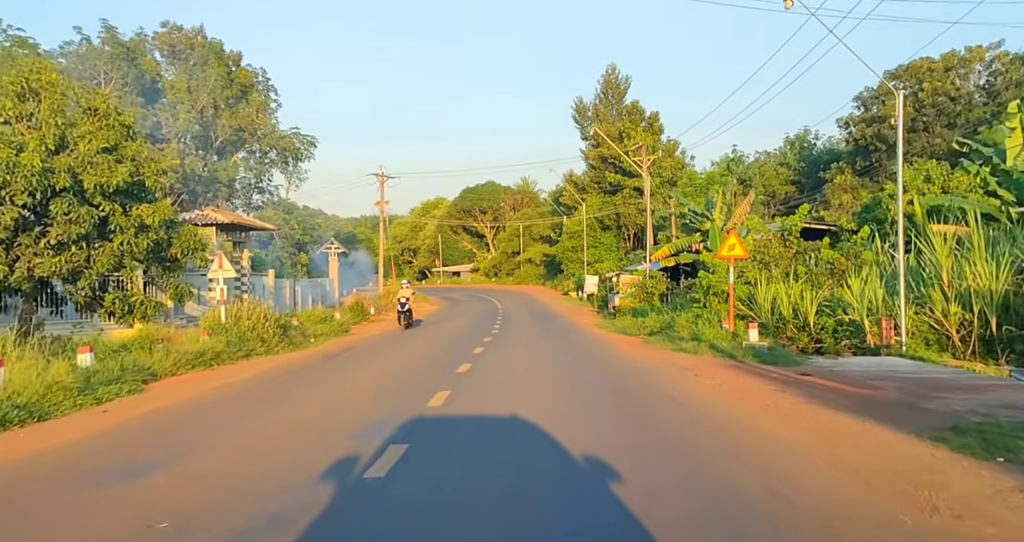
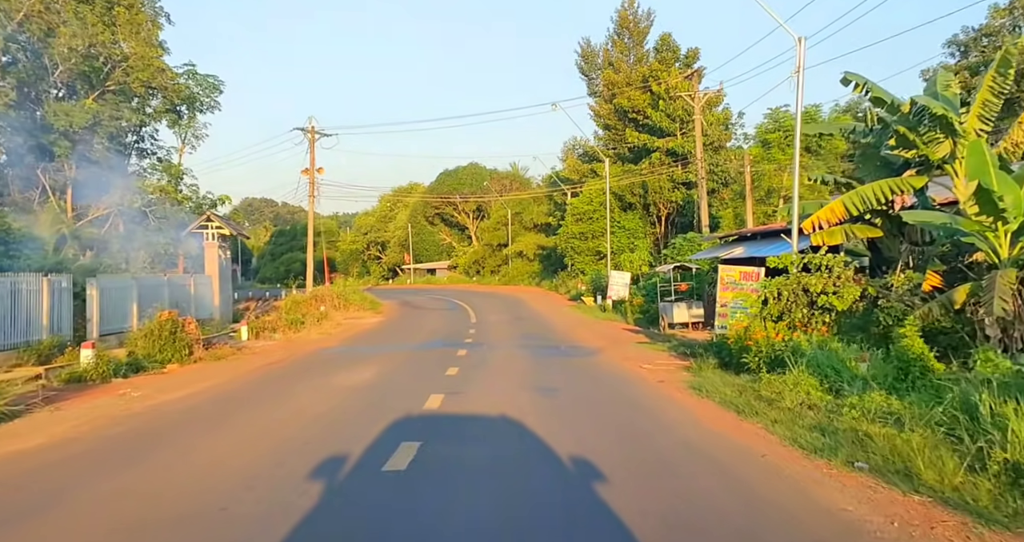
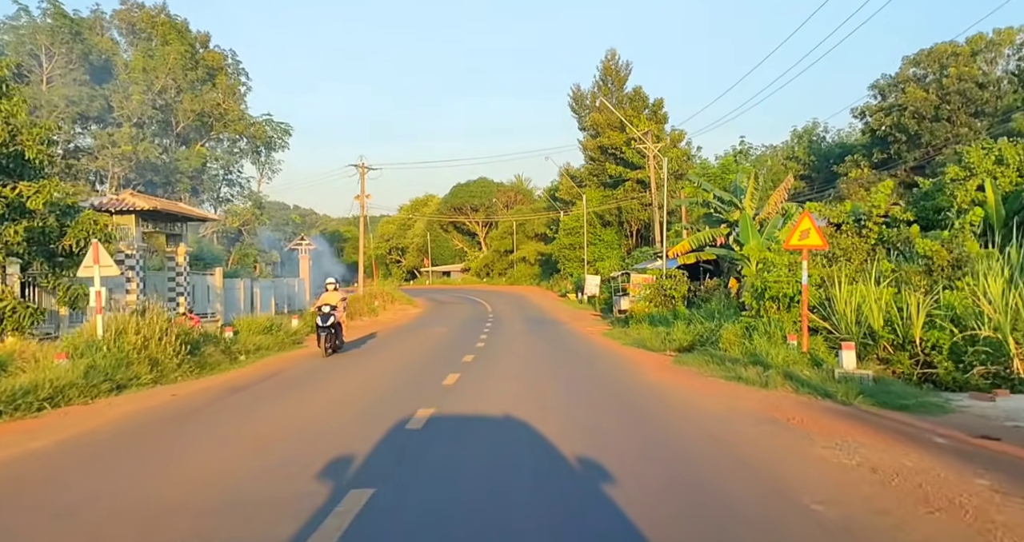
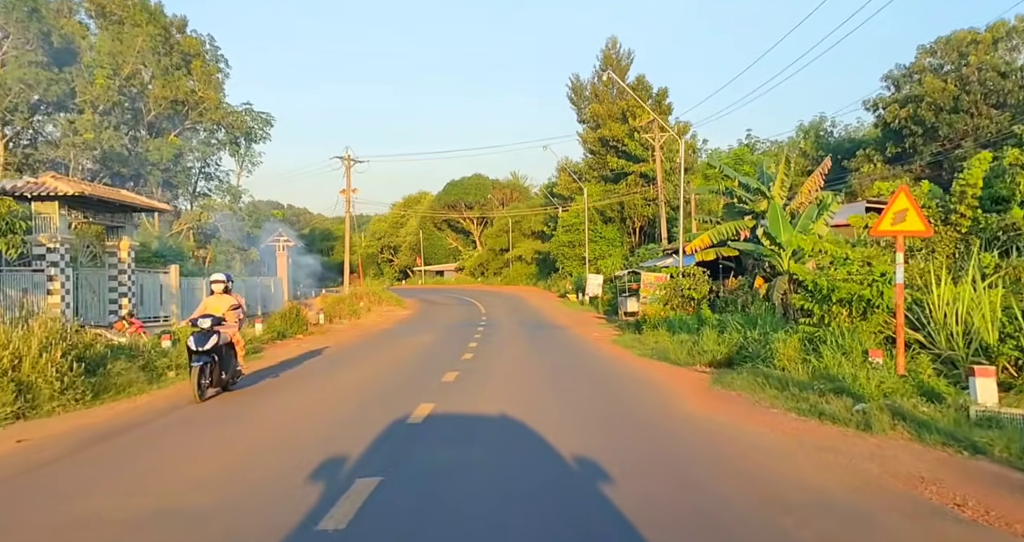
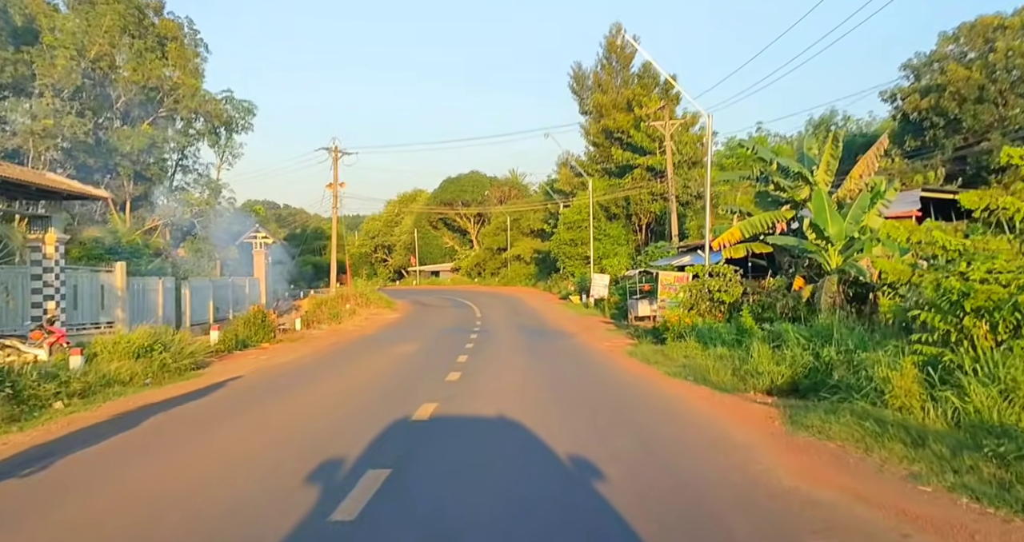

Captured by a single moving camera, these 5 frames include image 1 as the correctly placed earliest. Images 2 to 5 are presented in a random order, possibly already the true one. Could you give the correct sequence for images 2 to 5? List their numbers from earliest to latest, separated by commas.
3, 4, 5, 2
